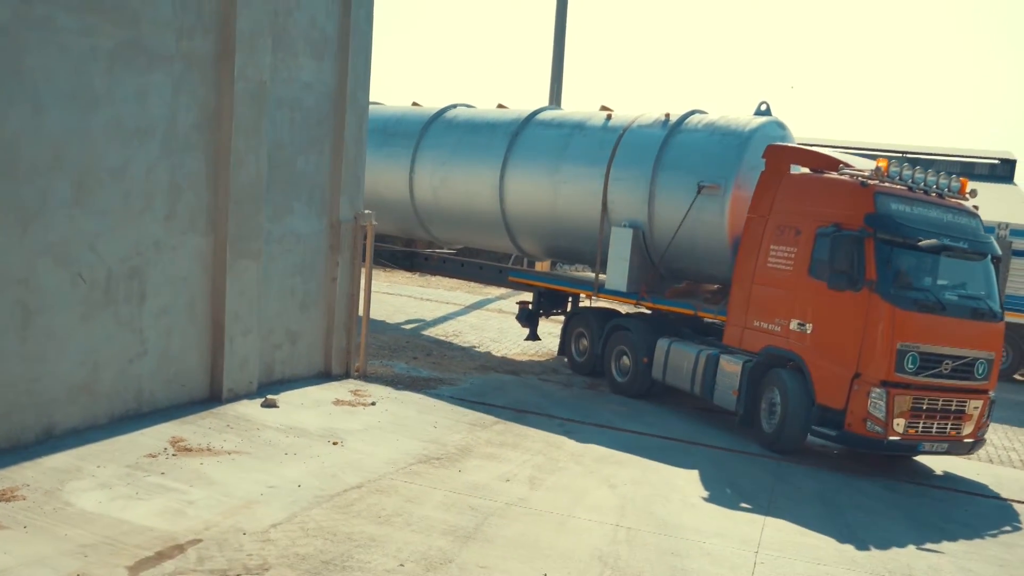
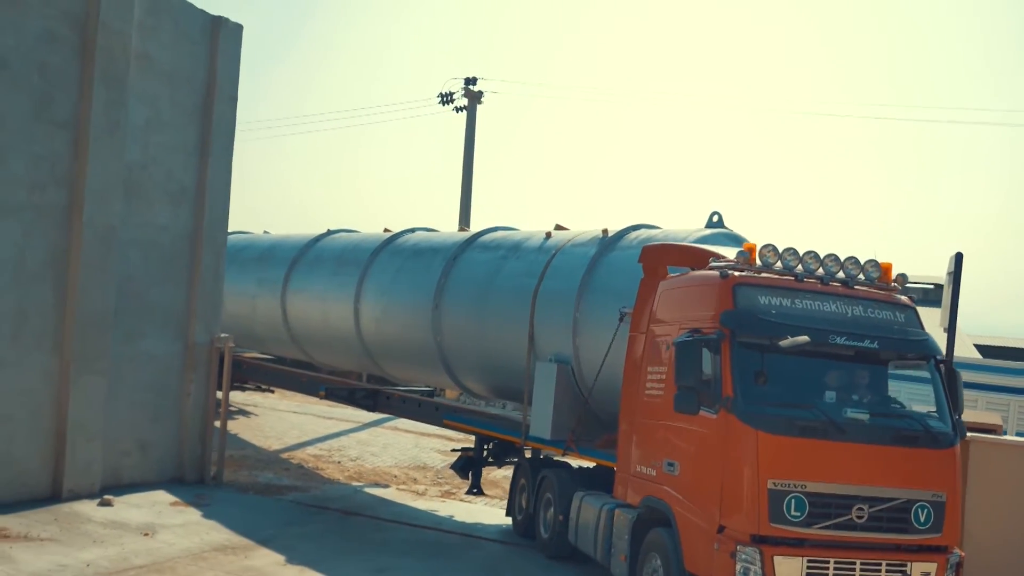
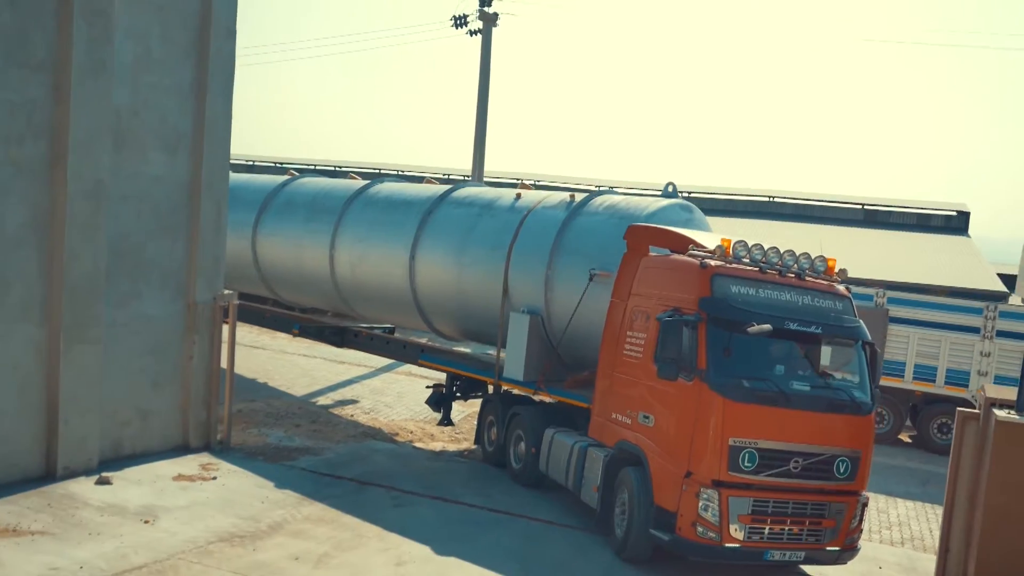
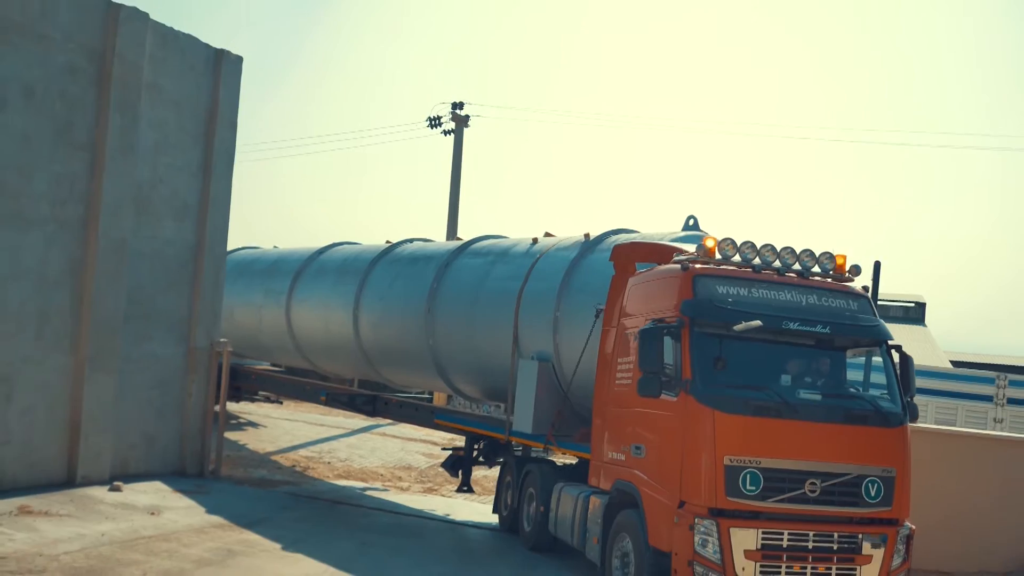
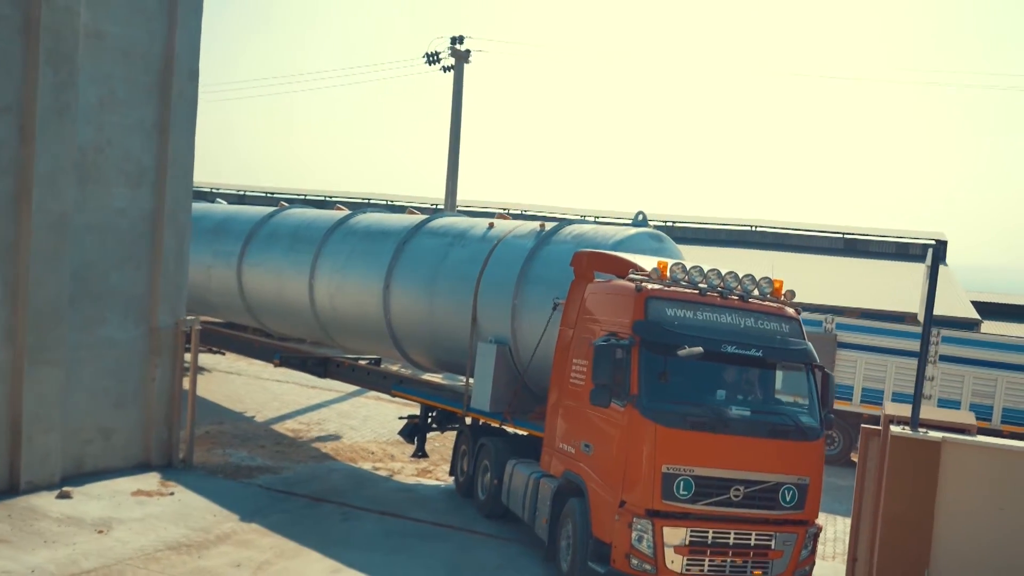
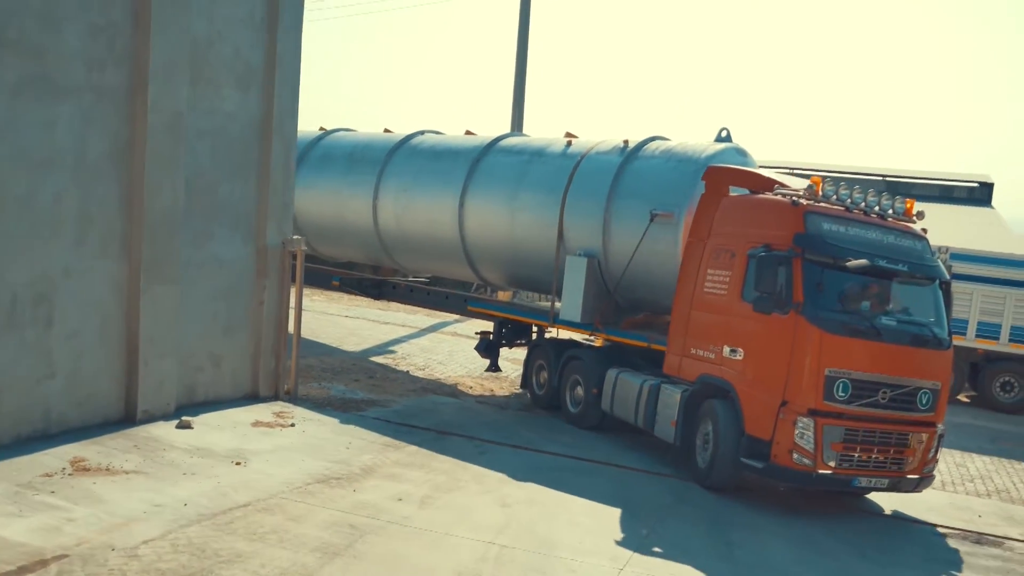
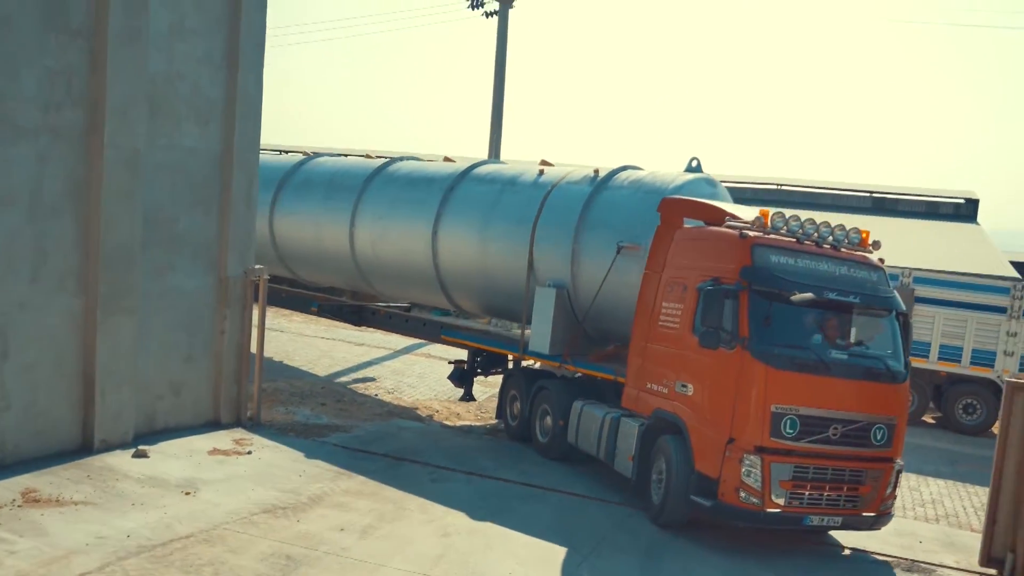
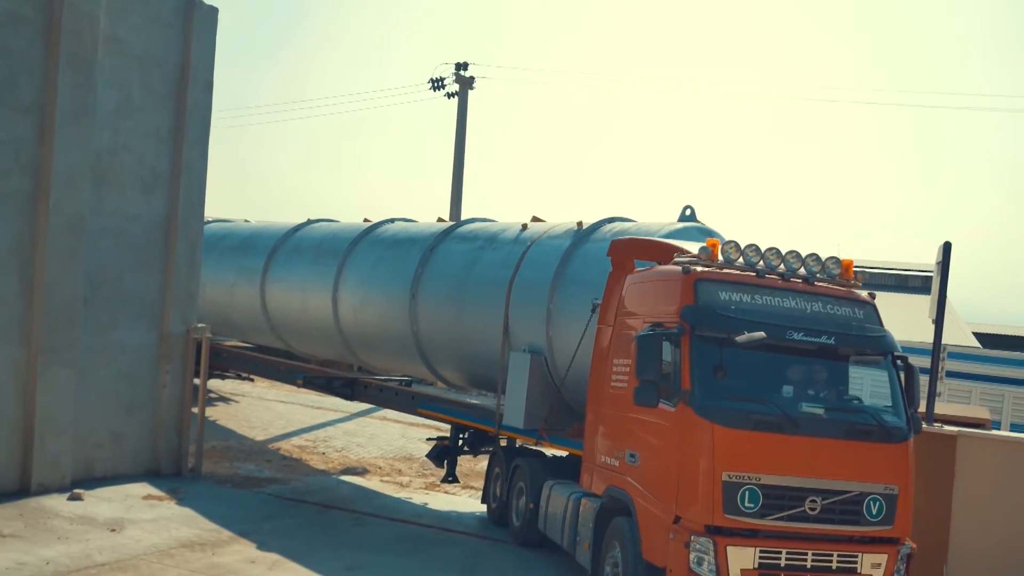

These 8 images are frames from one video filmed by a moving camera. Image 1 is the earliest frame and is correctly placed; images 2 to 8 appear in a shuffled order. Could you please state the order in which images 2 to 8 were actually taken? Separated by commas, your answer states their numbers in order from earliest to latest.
6, 7, 3, 5, 8, 2, 4
